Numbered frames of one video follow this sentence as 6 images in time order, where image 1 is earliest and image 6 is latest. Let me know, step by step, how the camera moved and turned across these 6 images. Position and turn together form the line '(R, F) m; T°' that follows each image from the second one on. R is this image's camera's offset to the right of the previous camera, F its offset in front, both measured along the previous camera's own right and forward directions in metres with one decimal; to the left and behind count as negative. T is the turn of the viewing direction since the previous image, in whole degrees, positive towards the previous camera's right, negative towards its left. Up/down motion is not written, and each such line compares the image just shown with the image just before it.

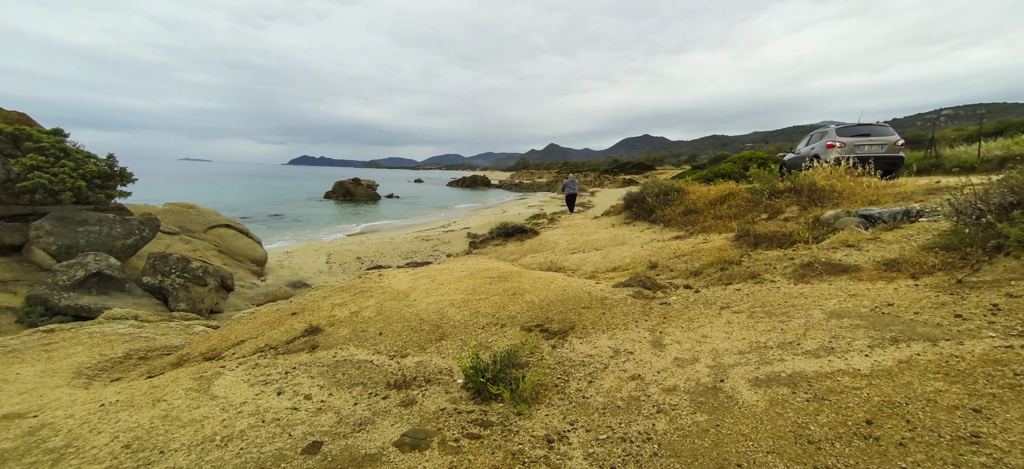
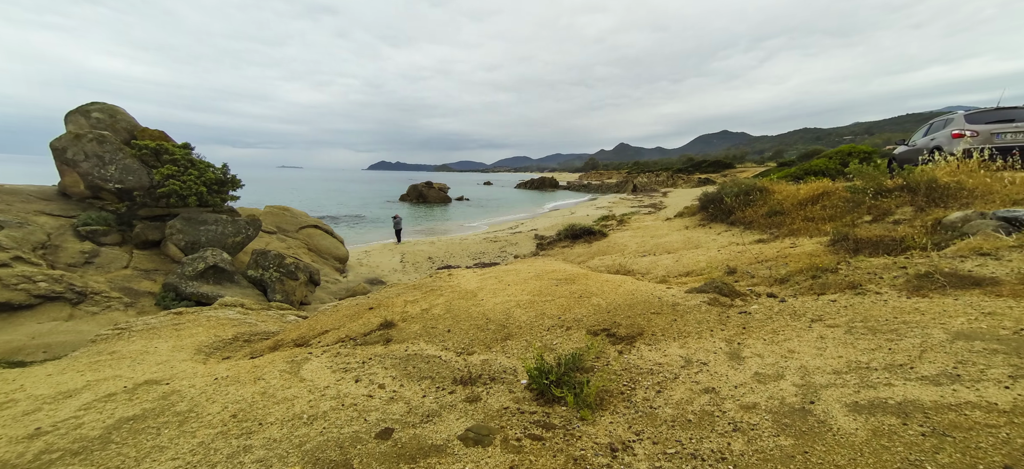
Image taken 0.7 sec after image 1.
(+0.2, 0.0) m; -11°
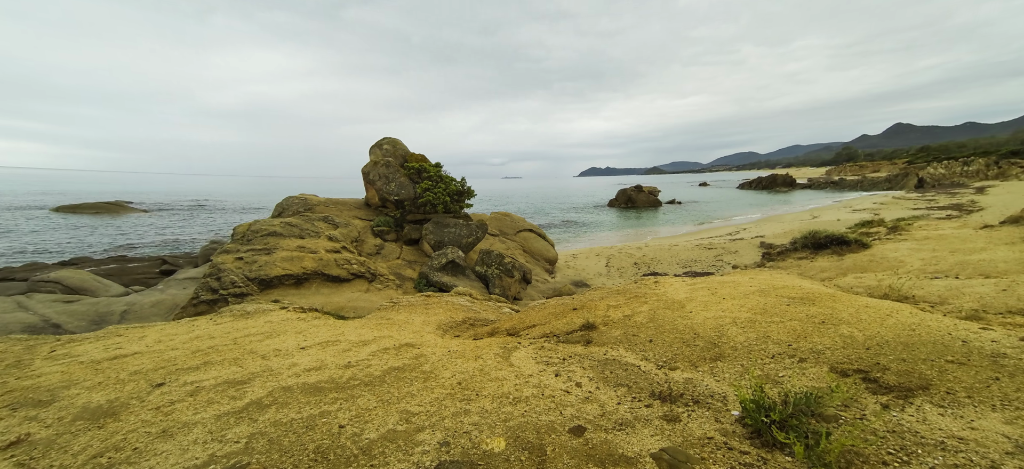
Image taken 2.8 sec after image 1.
(+0.6, +0.2) m; -33°
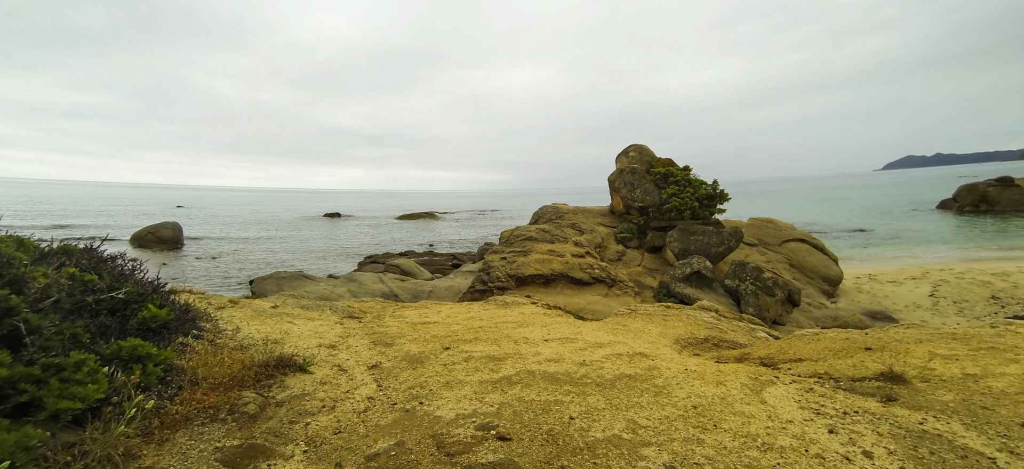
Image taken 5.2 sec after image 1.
(+0.8, +0.3) m; -39°
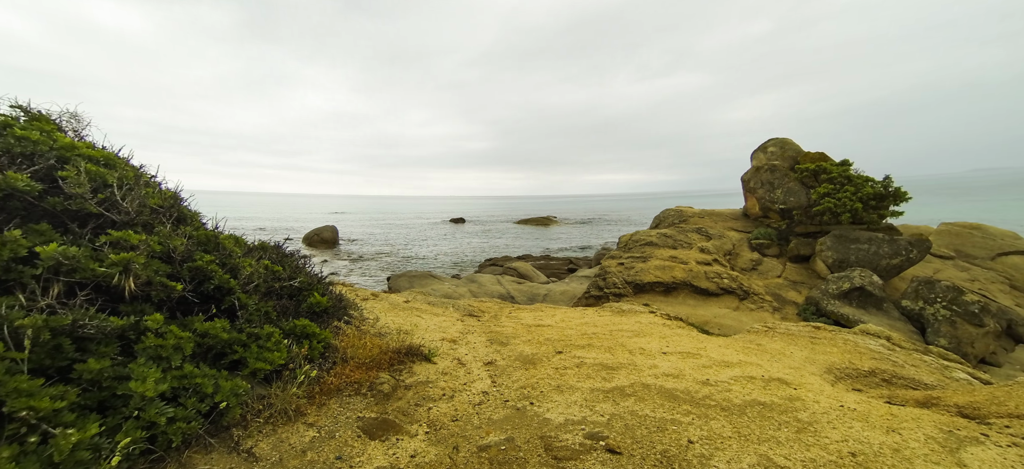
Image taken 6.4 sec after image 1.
(+0.4, +0.1) m; -19°
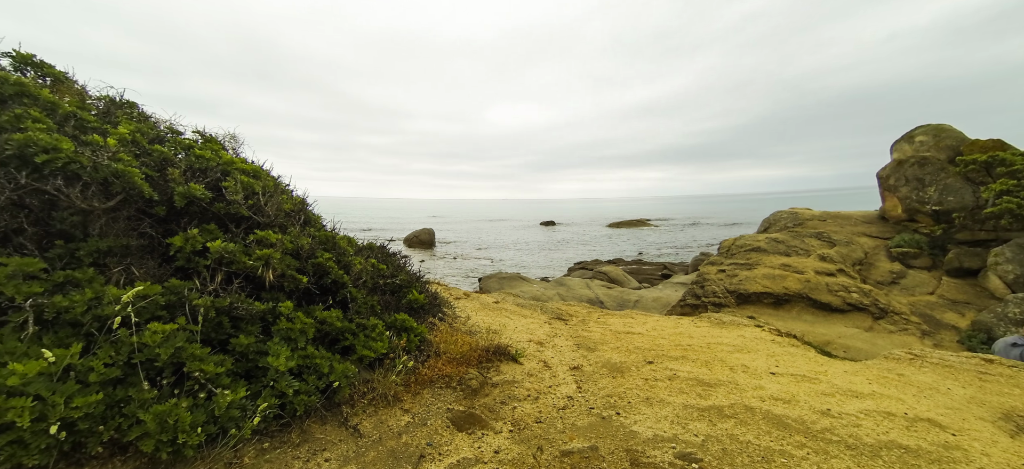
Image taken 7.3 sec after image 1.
(+0.3, 0.0) m; -15°
